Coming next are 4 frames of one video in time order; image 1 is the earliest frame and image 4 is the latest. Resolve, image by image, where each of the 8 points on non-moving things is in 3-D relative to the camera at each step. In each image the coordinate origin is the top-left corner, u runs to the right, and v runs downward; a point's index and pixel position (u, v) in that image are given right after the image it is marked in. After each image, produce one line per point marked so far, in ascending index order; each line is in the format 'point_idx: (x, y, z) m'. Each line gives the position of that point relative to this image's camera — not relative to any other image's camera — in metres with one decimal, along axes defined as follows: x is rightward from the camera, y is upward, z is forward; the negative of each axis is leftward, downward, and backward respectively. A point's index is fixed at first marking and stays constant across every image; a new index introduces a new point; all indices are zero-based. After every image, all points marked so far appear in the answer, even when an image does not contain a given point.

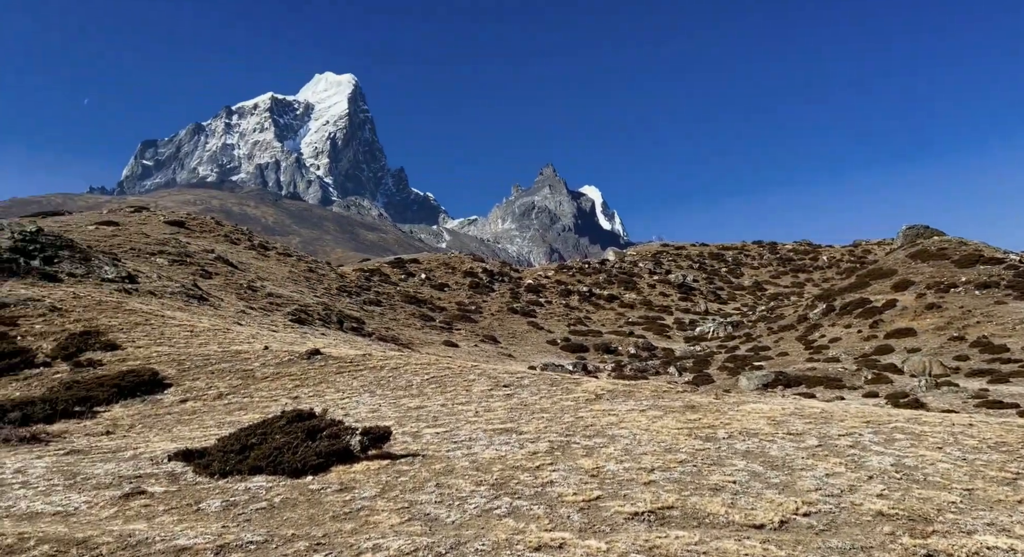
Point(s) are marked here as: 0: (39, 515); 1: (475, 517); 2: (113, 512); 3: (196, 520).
0: (-11.4, -5.6, +18.4) m
1: (-0.9, -5.9, +19.1) m
2: (-9.9, -5.7, +19.0) m
3: (-7.7, -5.8, +18.7) m
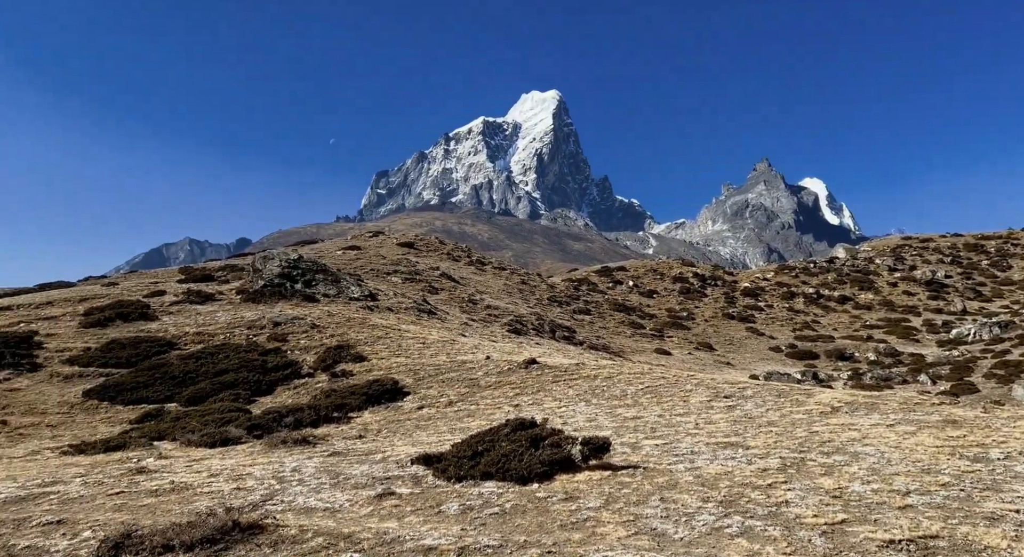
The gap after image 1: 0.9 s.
0: (-5.4, -6.2, +21.0) m
1: (+4.8, -6.2, +18.8) m
2: (-3.8, -6.3, +21.1) m
3: (-1.8, -6.3, +20.2) m
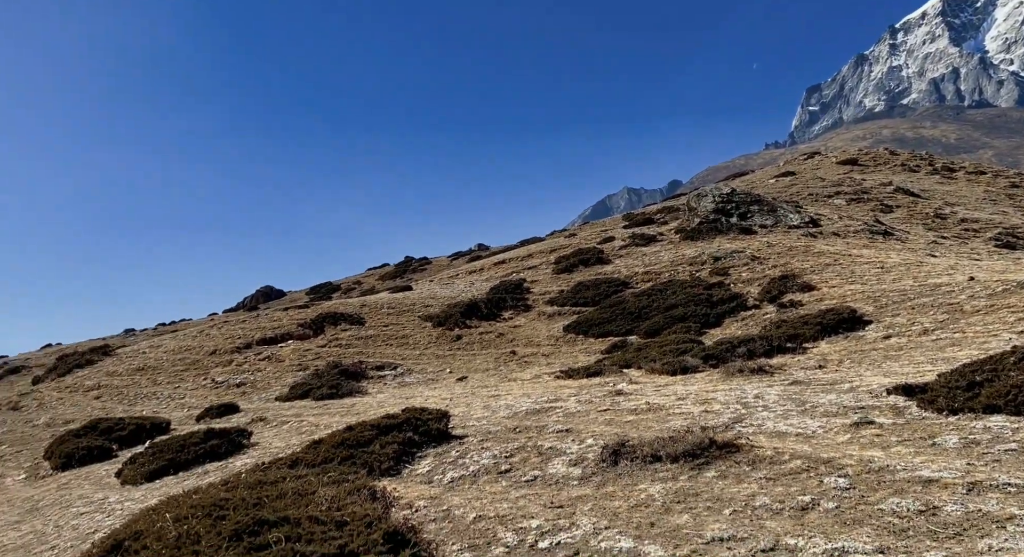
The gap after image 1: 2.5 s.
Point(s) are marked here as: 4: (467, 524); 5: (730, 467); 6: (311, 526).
0: (+7.2, -4.2, +20.7) m
1: (+14.9, -3.9, +13.5) m
2: (+8.6, -4.1, +20.0) m
3: (+9.9, -4.2, +18.2) m
4: (-1.1, -5.7, +18.0) m
5: (+5.3, -4.6, +18.9) m
6: (-4.4, -5.5, +17.2) m
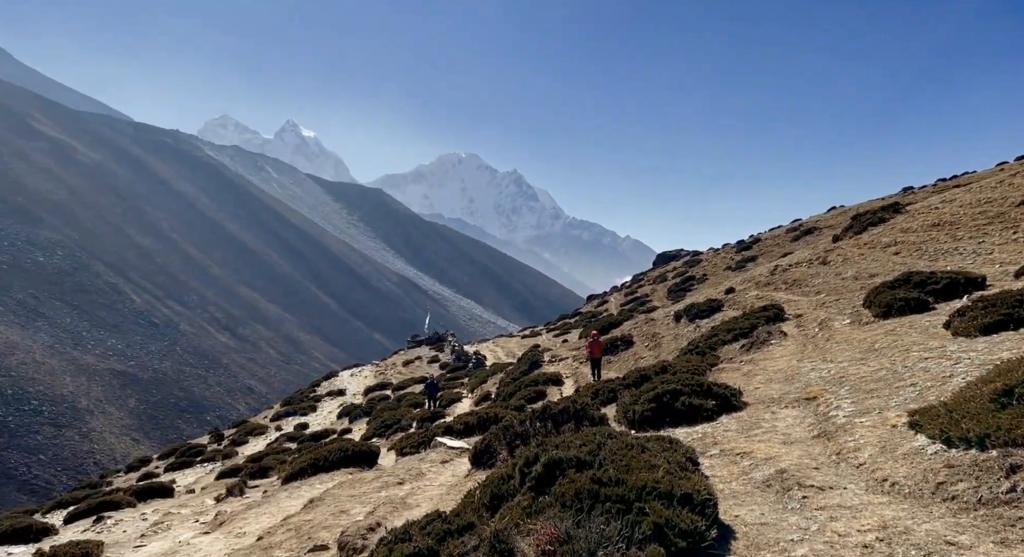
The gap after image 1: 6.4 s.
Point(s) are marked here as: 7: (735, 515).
0: (+22.5, -0.7, +5.3) m
1: (+21.3, -1.9, -5.1) m
2: (+22.7, -0.8, +3.7) m
3: (+22.1, -1.2, +1.7) m
4: (+15.5, -2.3, +10.5) m
5: (+19.9, -1.4, +5.8) m
6: (+12.8, -2.1, +12.7) m
7: (+4.7, -5.0, +16.2) m
